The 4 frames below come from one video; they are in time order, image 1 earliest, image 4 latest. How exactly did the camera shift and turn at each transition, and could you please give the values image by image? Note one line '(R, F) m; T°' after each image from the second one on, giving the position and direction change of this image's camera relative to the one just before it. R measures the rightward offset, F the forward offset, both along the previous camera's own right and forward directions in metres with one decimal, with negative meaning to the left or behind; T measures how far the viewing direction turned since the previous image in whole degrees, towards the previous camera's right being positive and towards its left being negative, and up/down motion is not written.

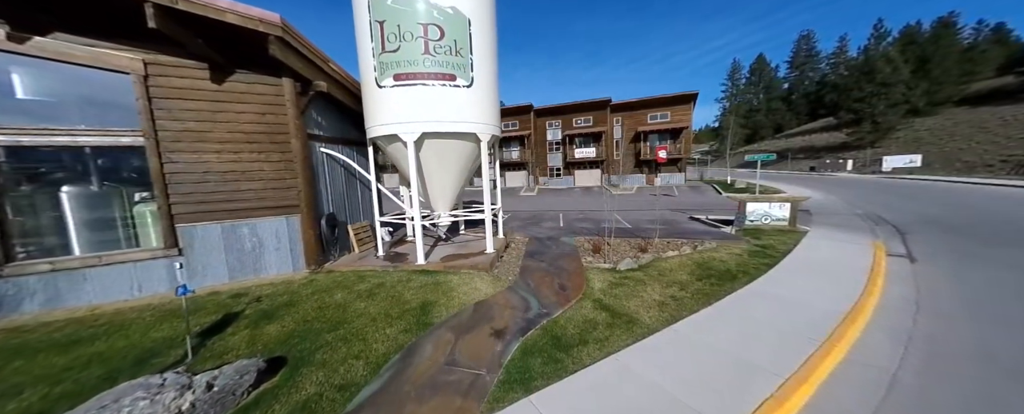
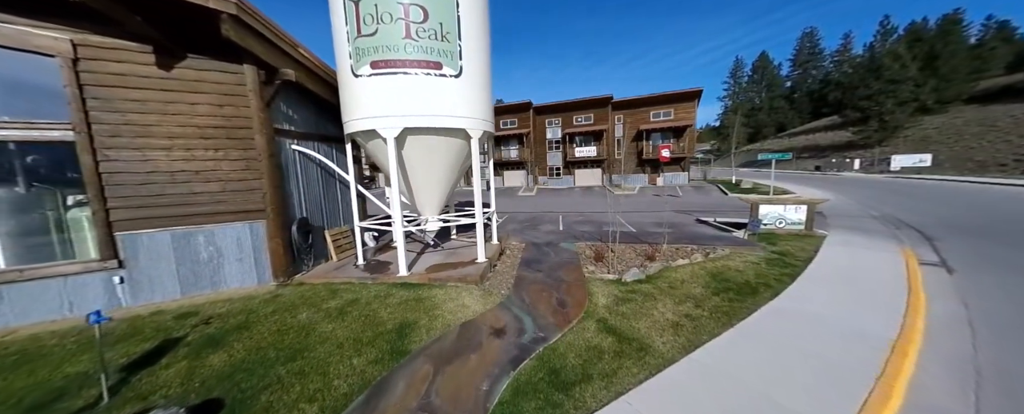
(+0.1, +0.7) m; 0°
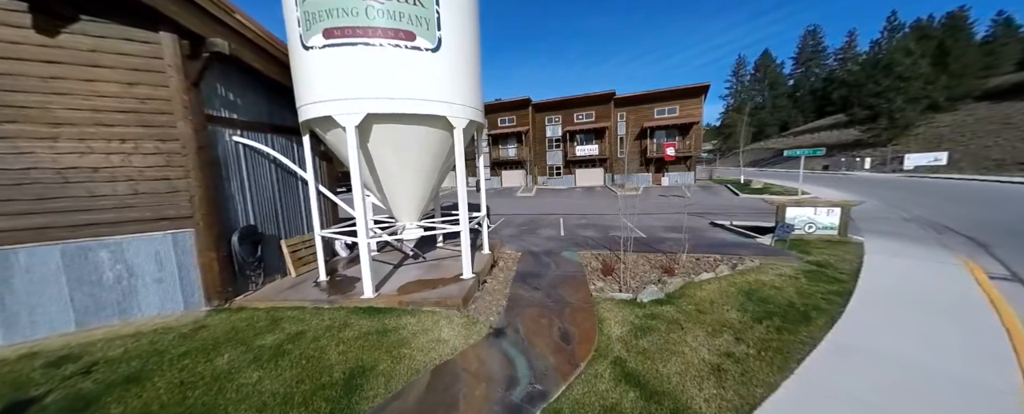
(+0.1, +1.0) m; 0°
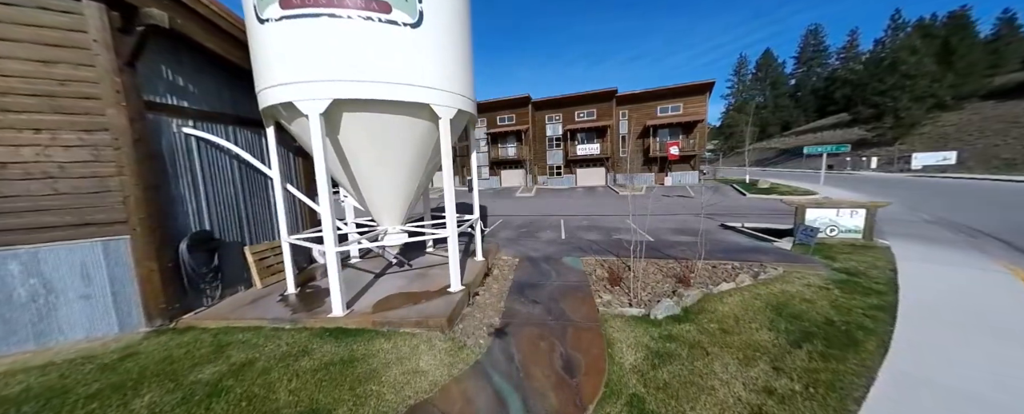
(+0.1, +0.6) m; 0°
